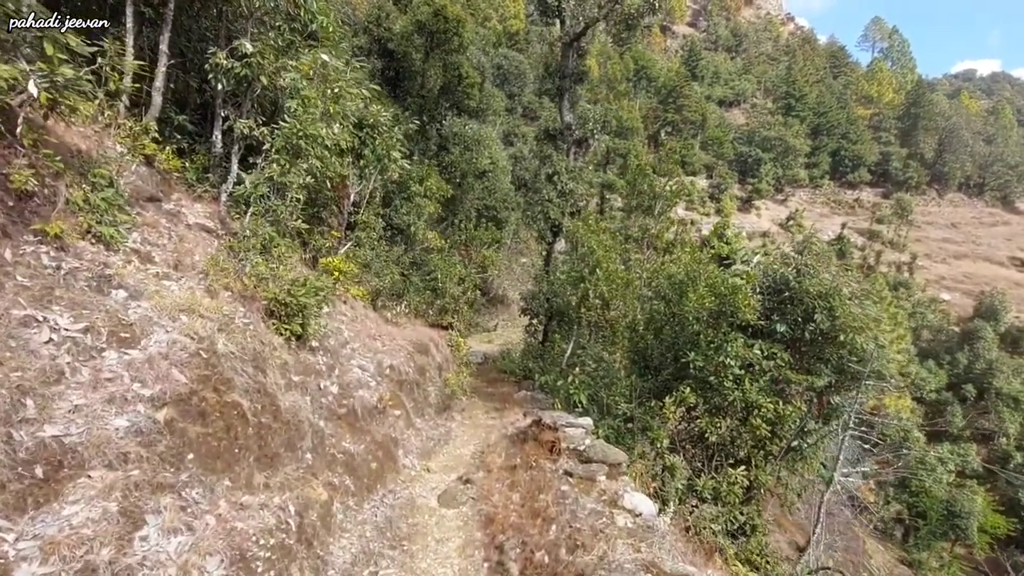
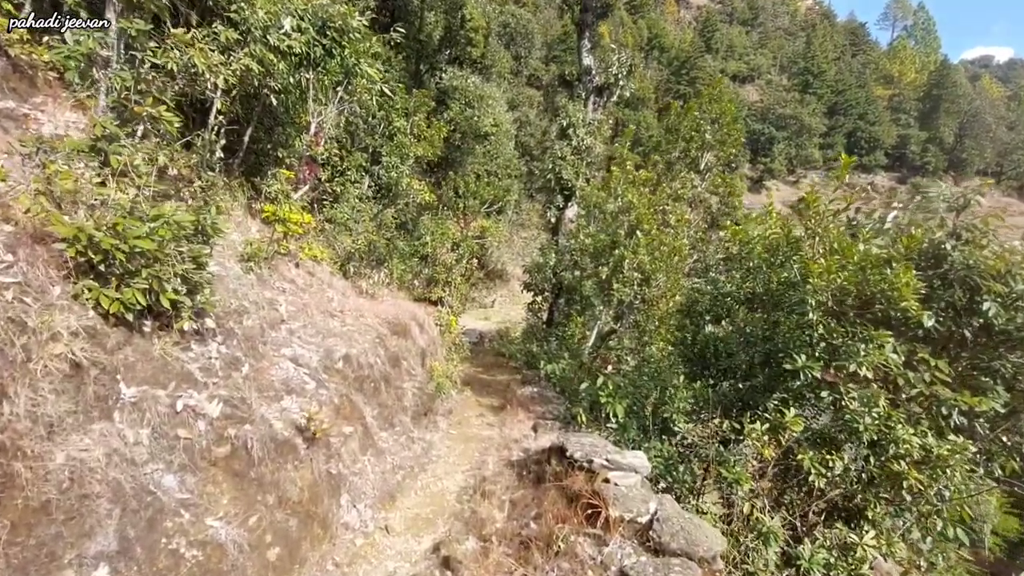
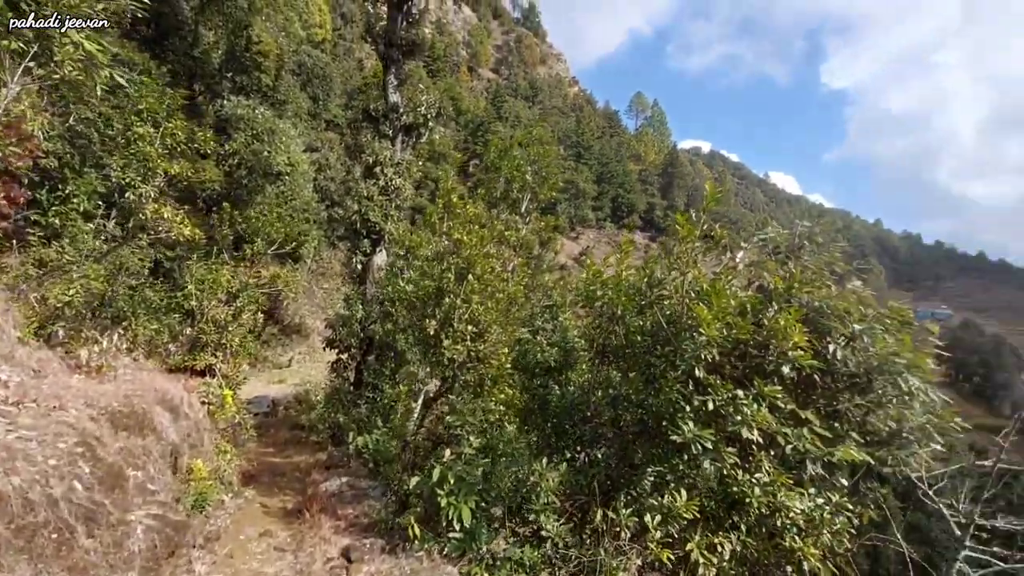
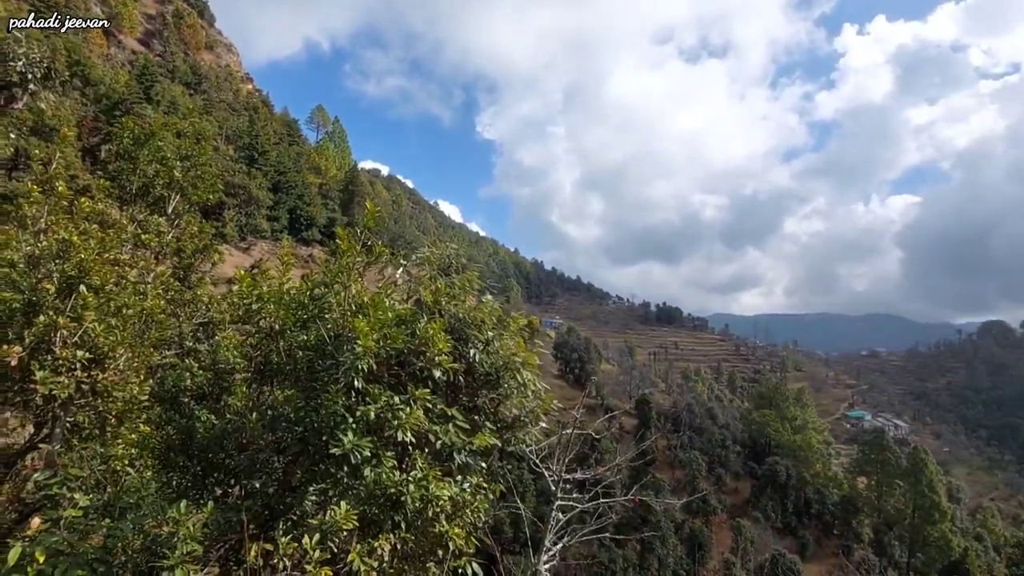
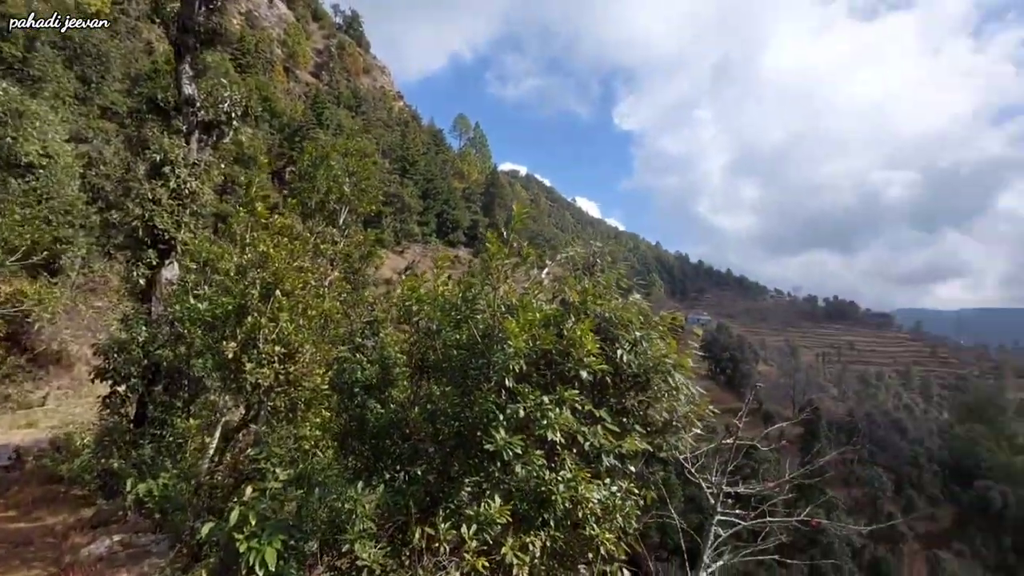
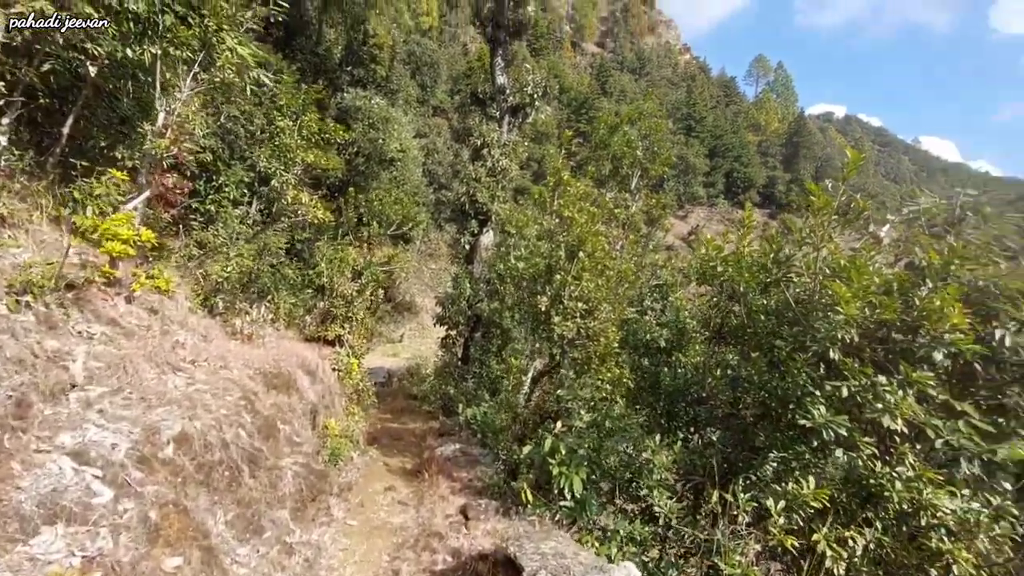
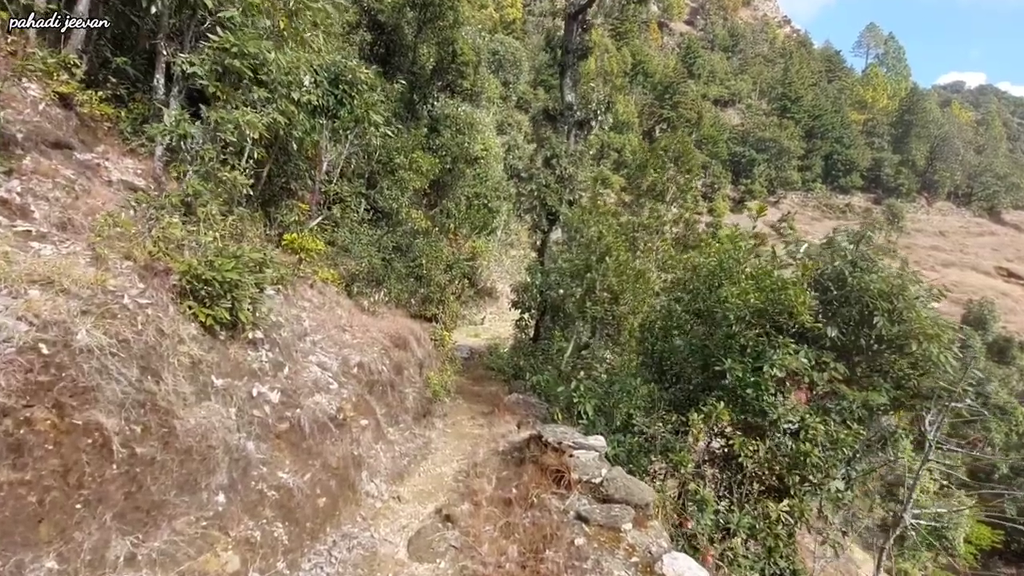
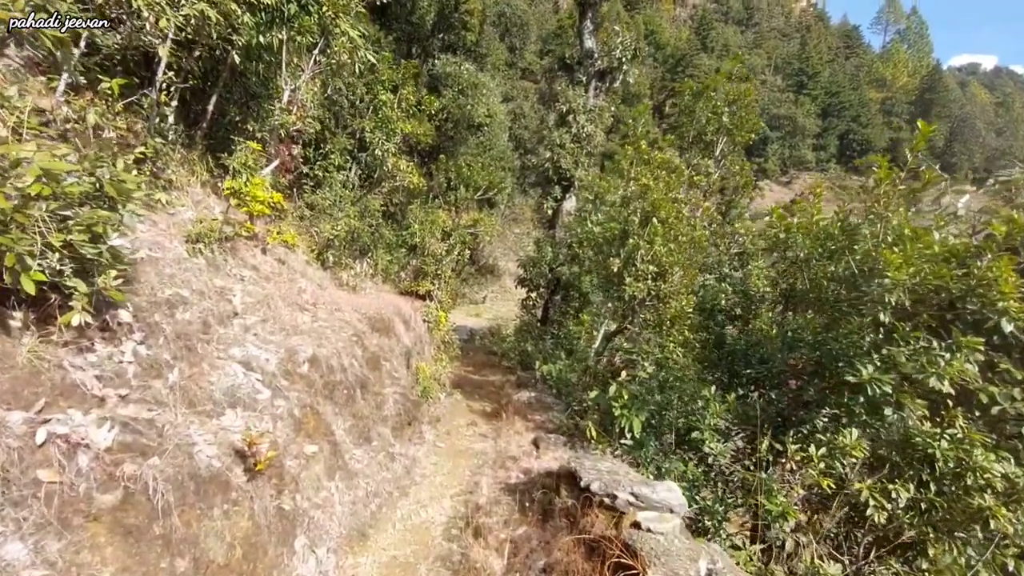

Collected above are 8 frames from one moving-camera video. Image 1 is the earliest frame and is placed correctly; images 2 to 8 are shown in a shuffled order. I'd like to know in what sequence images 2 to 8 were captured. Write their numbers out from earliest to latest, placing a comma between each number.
7, 2, 8, 6, 3, 5, 4
